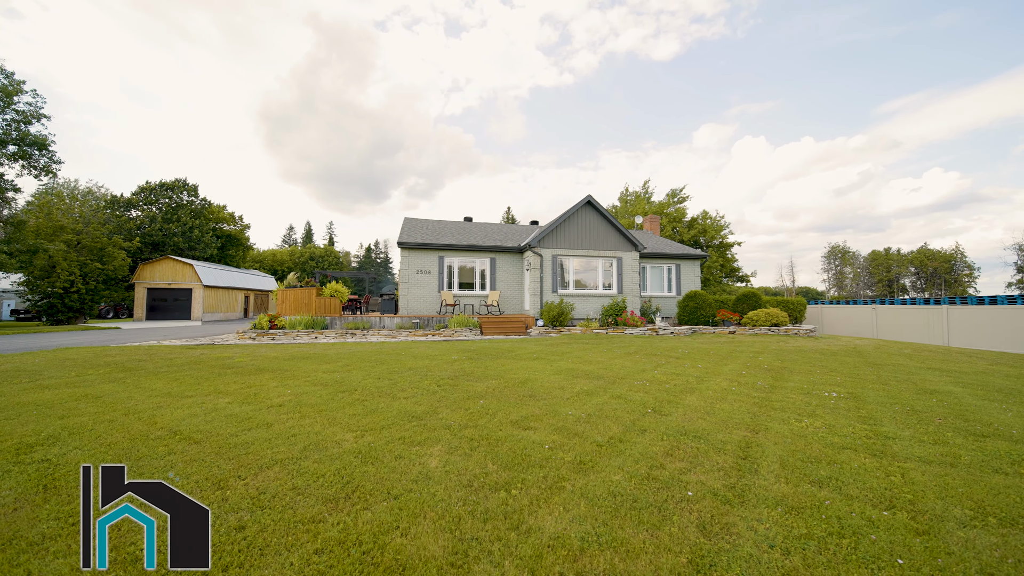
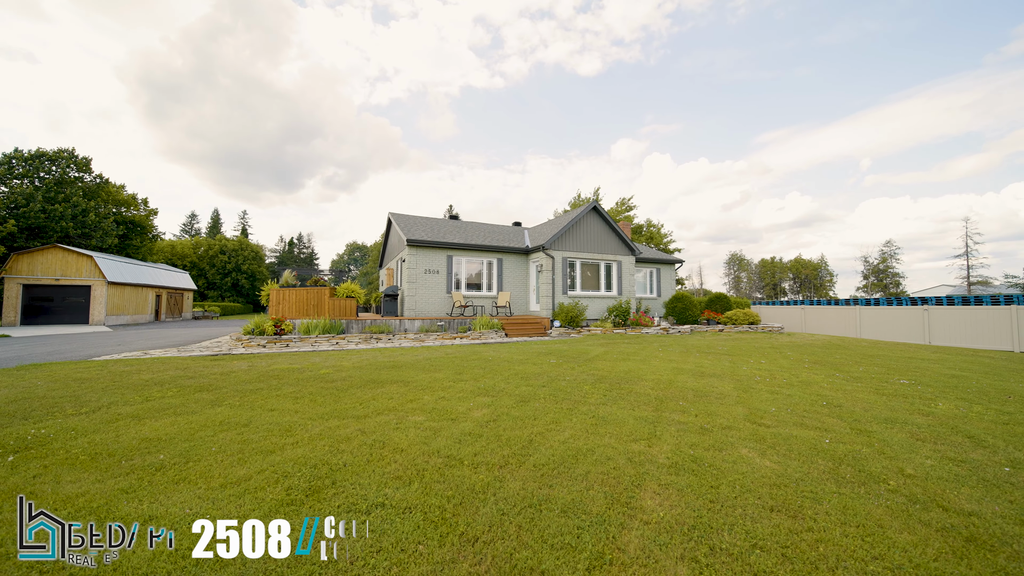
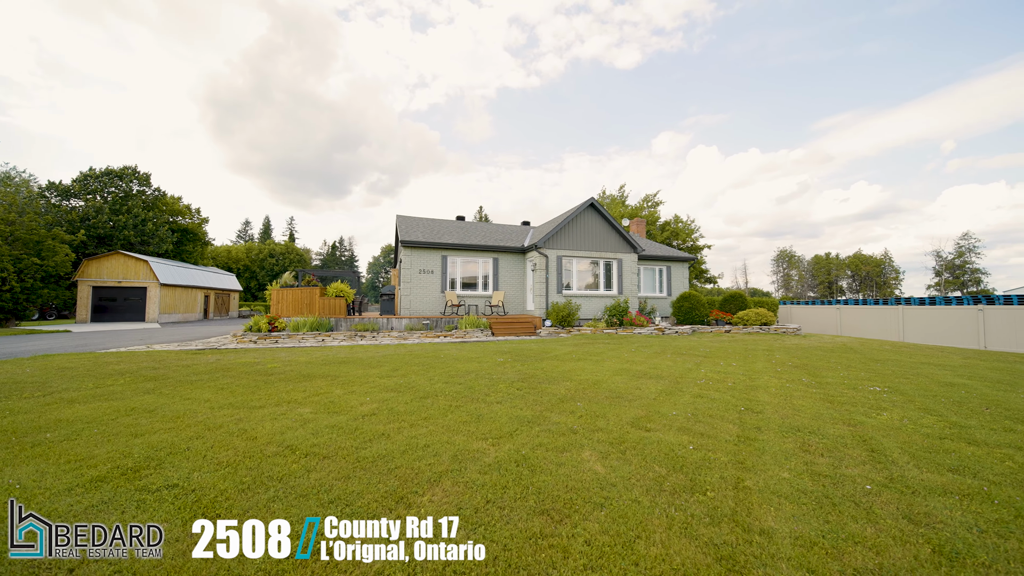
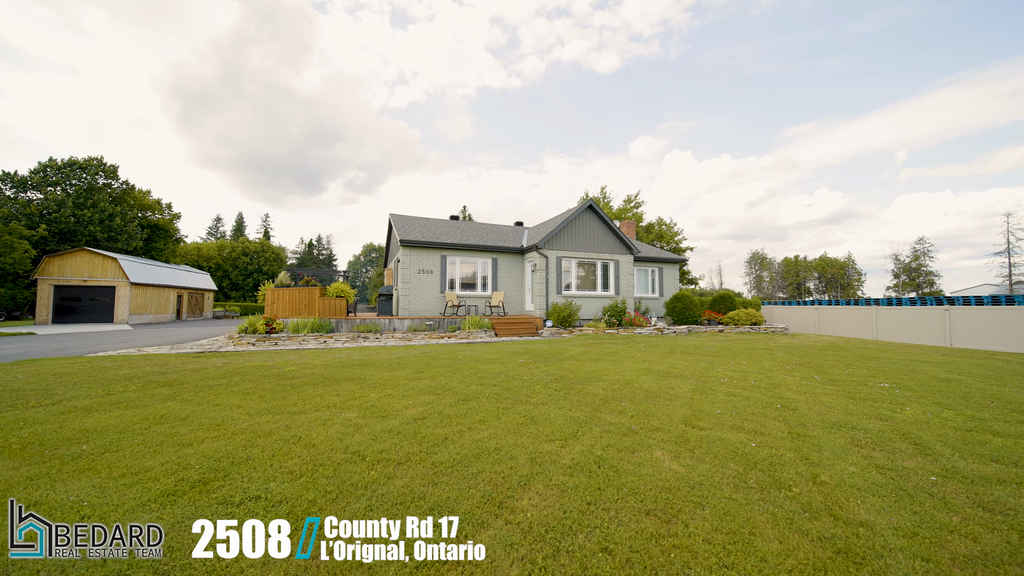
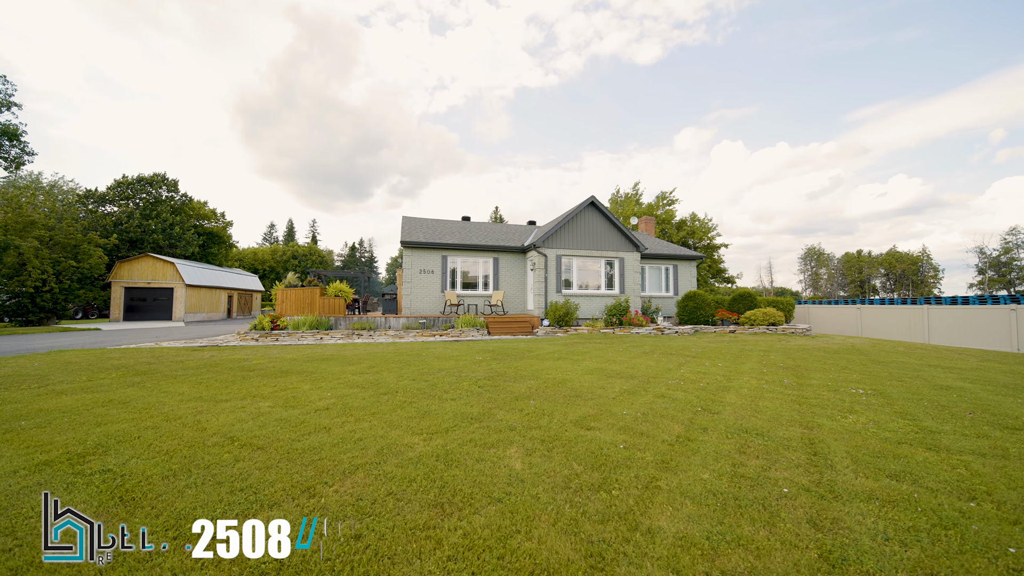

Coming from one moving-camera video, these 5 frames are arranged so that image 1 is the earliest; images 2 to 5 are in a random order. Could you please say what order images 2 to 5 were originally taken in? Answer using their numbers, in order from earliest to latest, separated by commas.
5, 3, 4, 2
